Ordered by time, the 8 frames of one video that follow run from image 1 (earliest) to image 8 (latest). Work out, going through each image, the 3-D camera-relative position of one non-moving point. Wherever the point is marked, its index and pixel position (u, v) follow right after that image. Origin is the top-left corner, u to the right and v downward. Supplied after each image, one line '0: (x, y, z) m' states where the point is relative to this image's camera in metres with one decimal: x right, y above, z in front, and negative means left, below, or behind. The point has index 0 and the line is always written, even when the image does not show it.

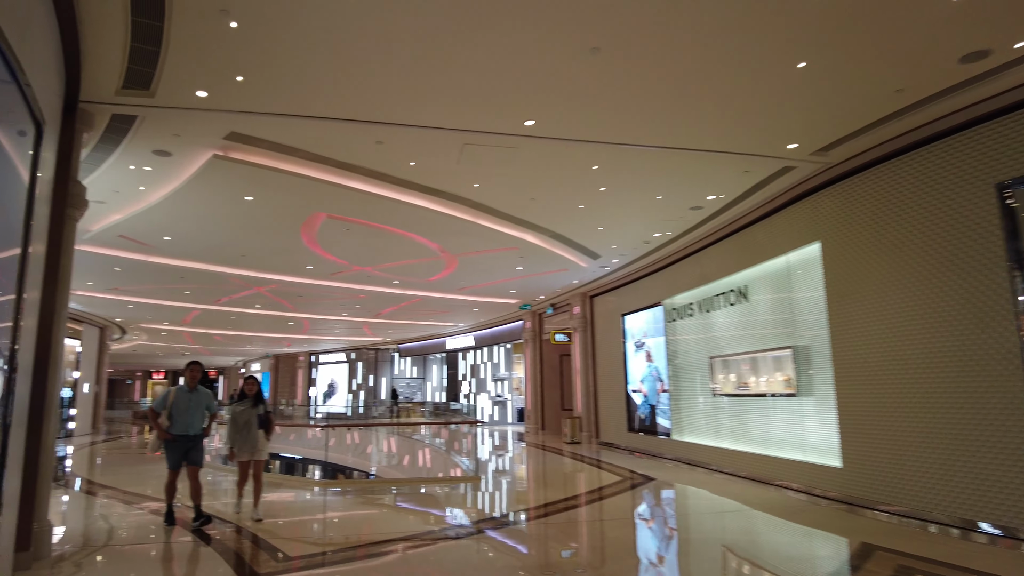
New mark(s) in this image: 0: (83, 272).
0: (-6.5, +0.2, +10.0) m
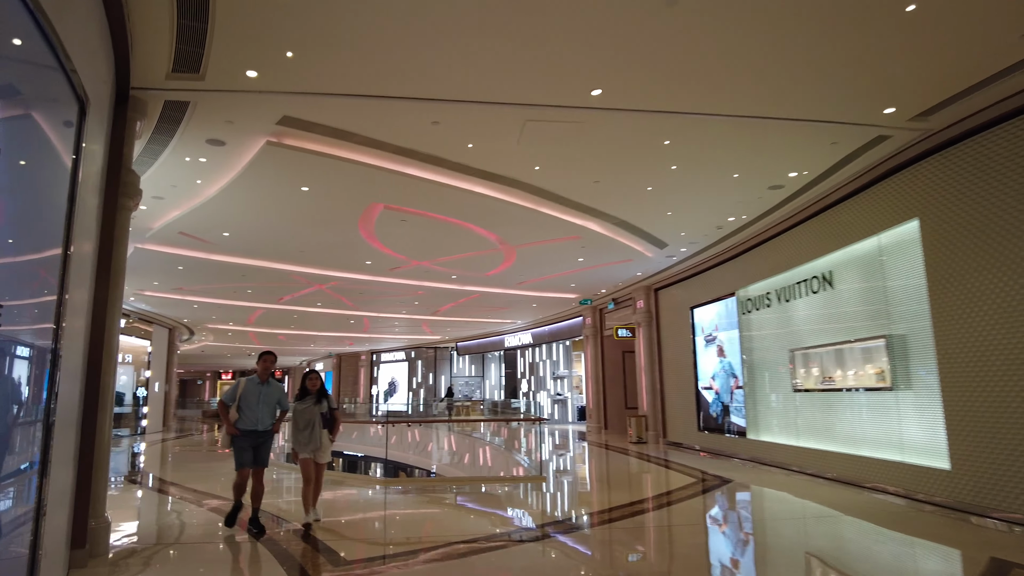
0: (-5.6, +0.3, +10.2) m
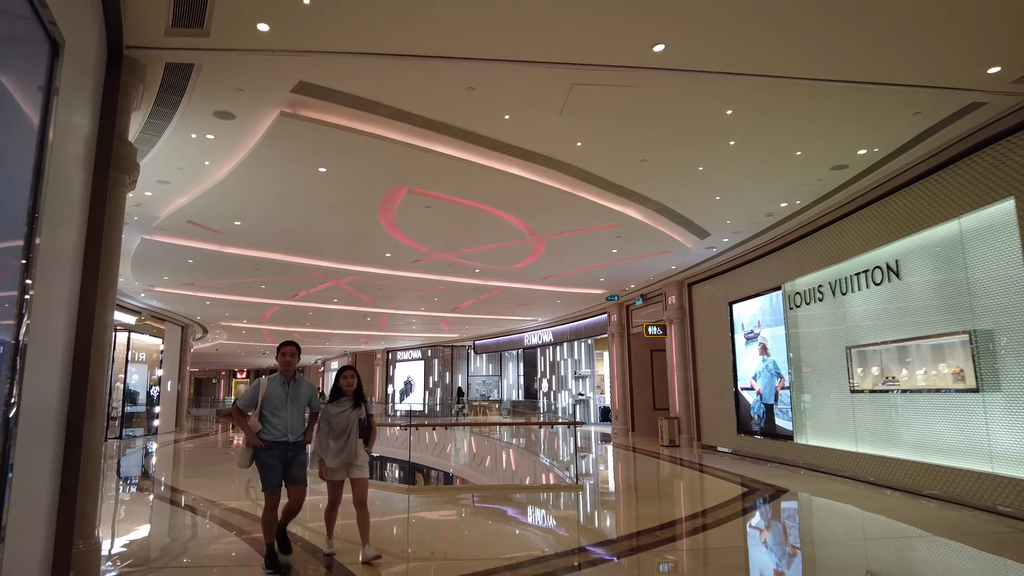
0: (-5.2, +0.3, +9.7) m
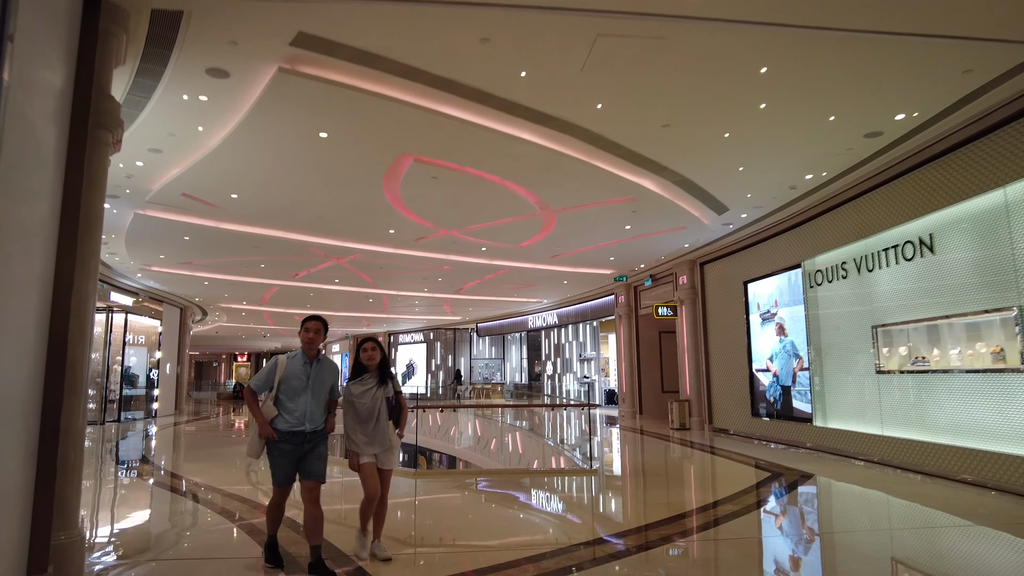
0: (-5.0, +0.6, +9.3) m
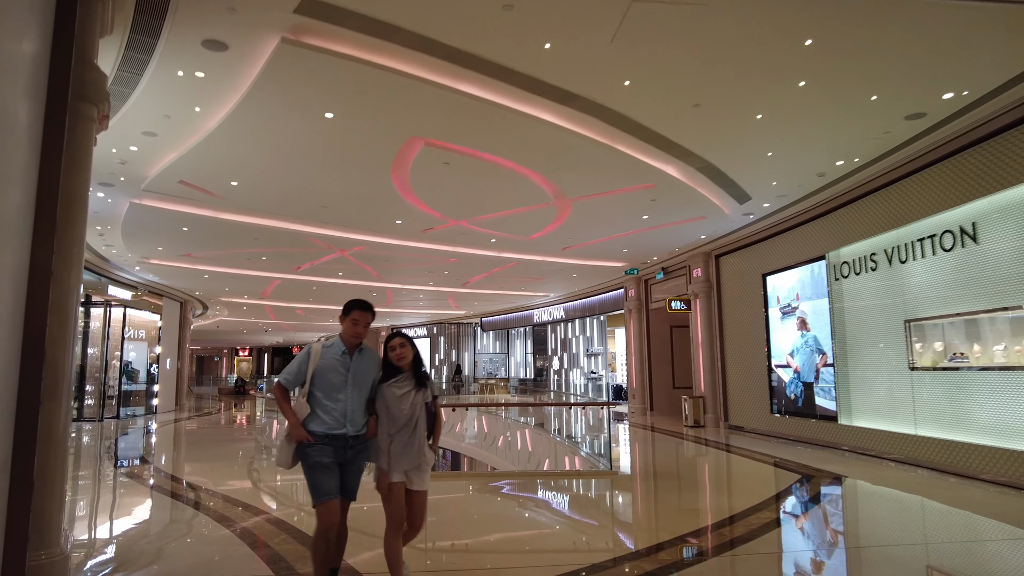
0: (-4.9, +0.7, +9.0) m
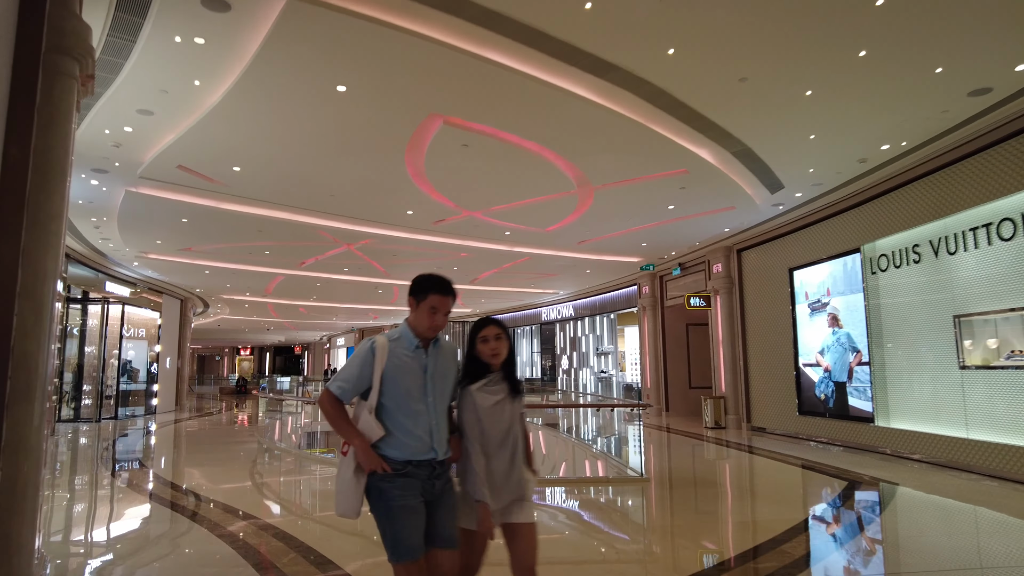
0: (-4.7, +0.8, +8.5) m
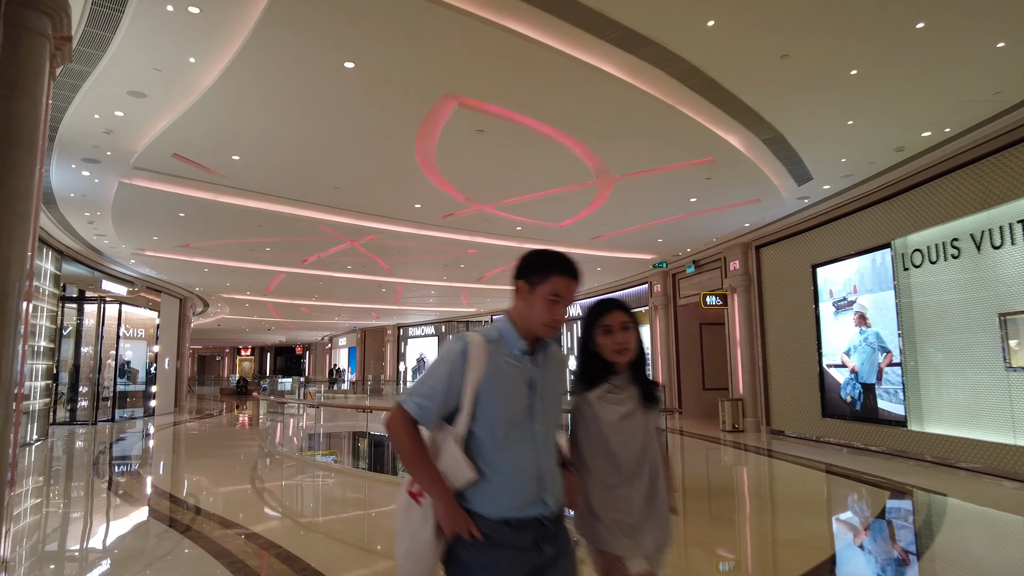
0: (-4.5, +0.8, +8.2) m
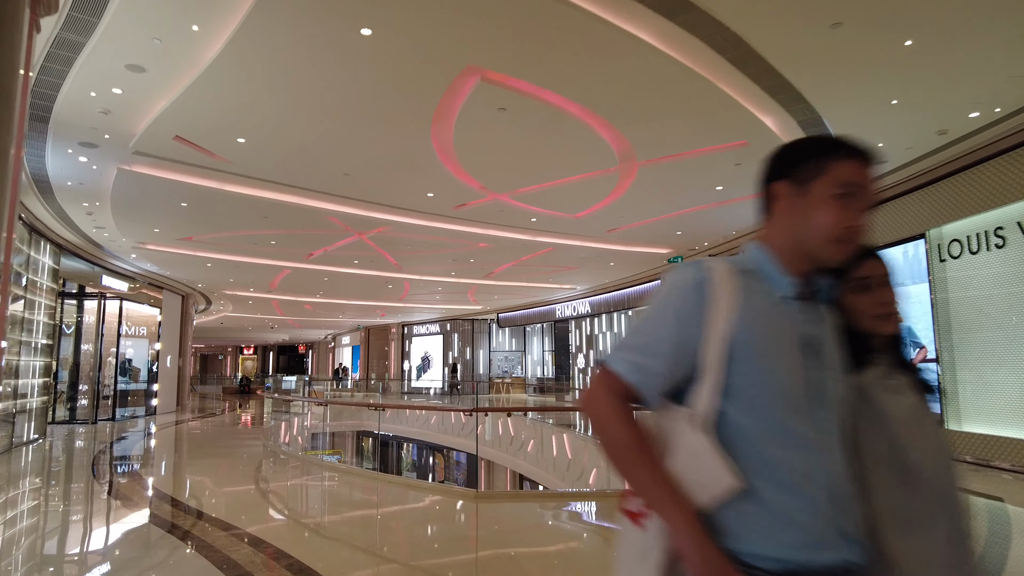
0: (-4.3, +0.9, +7.8) m
